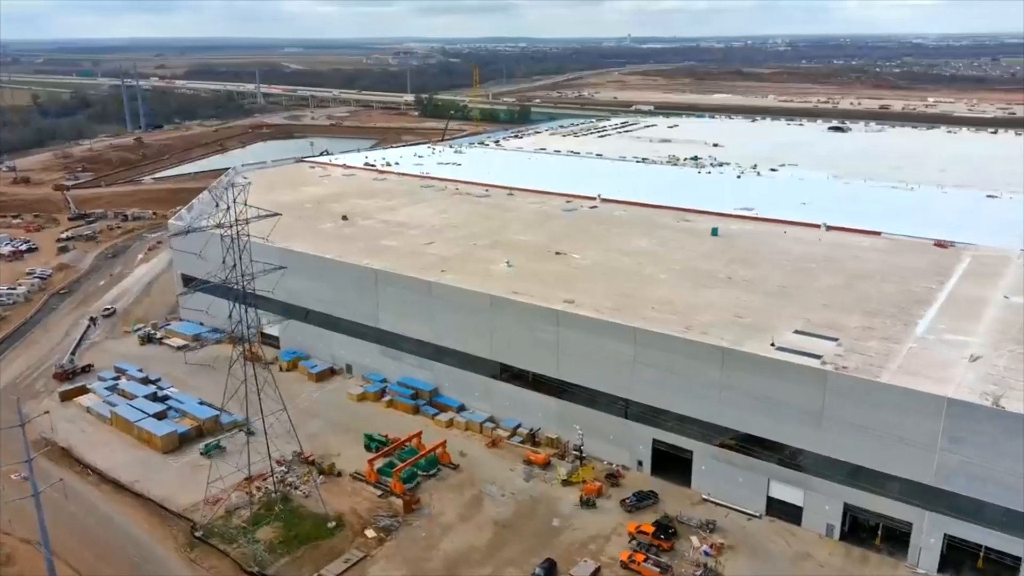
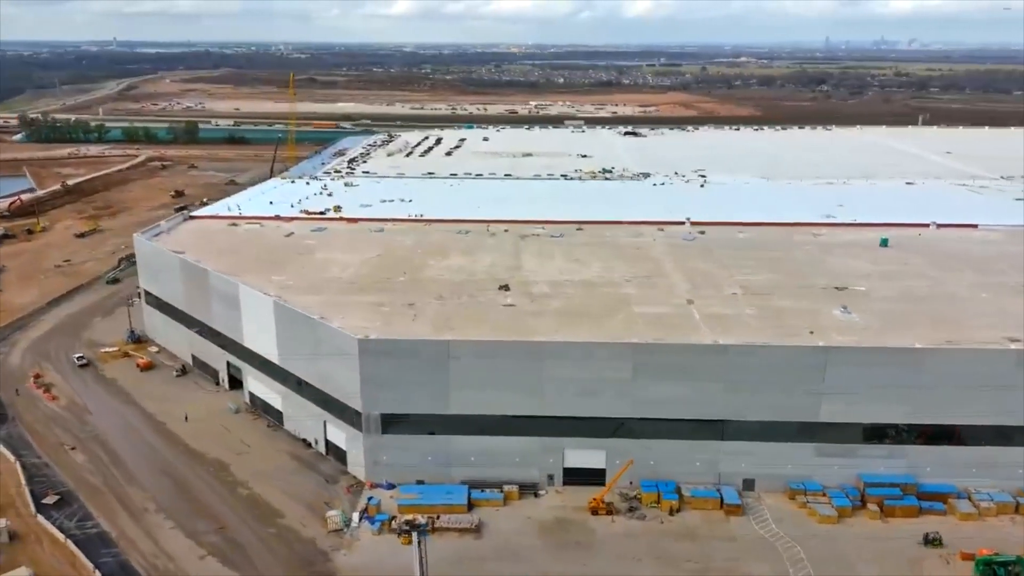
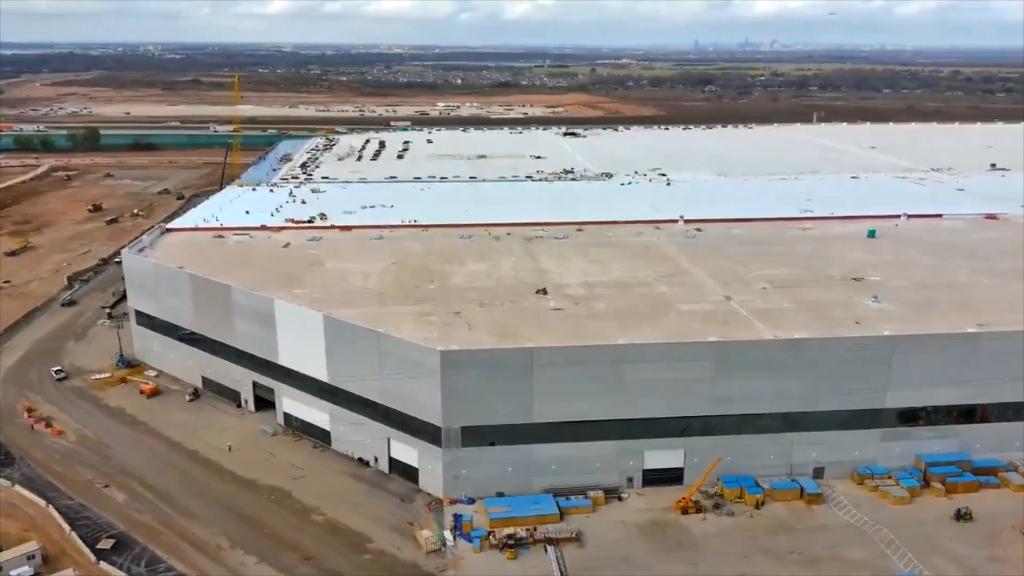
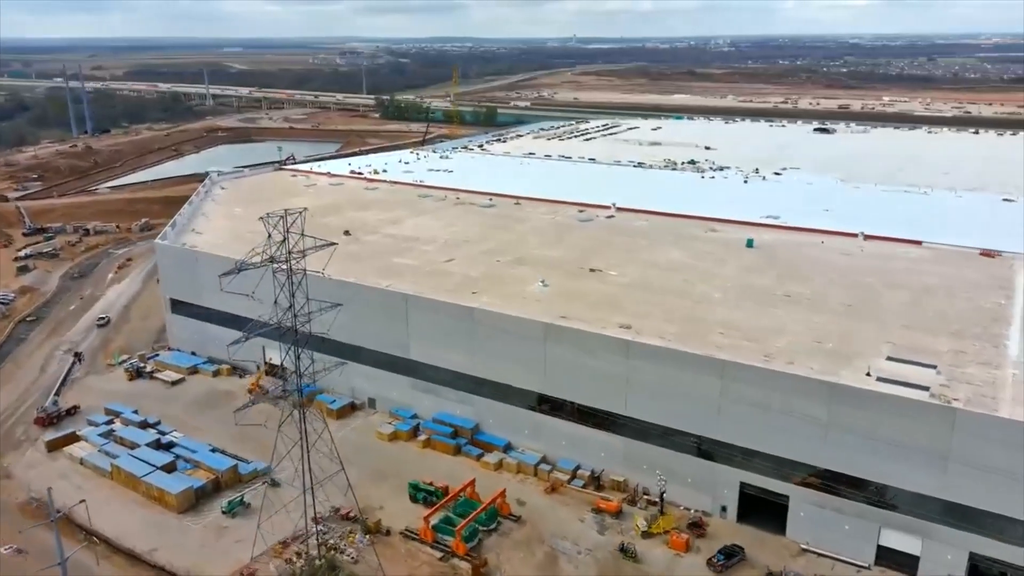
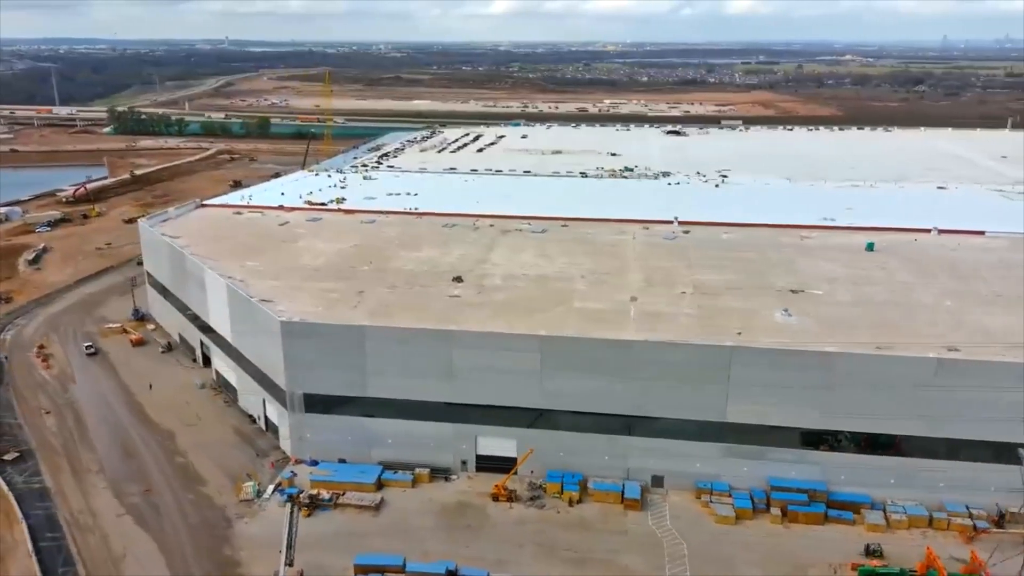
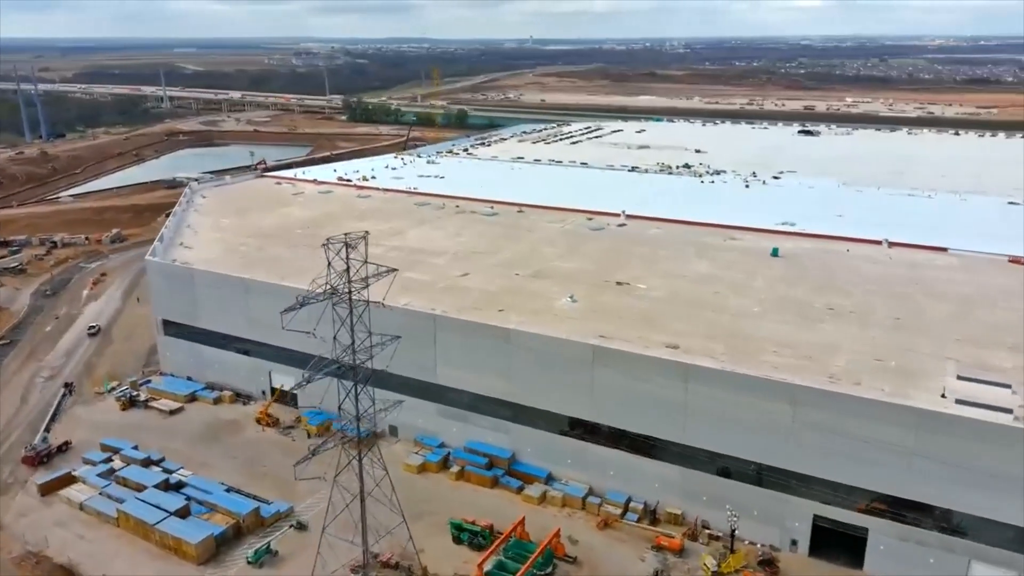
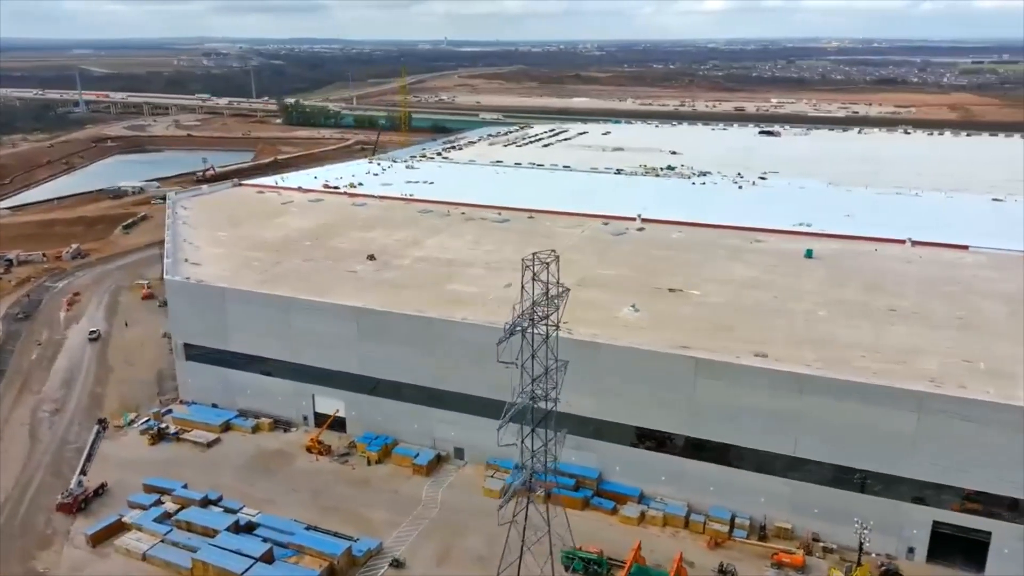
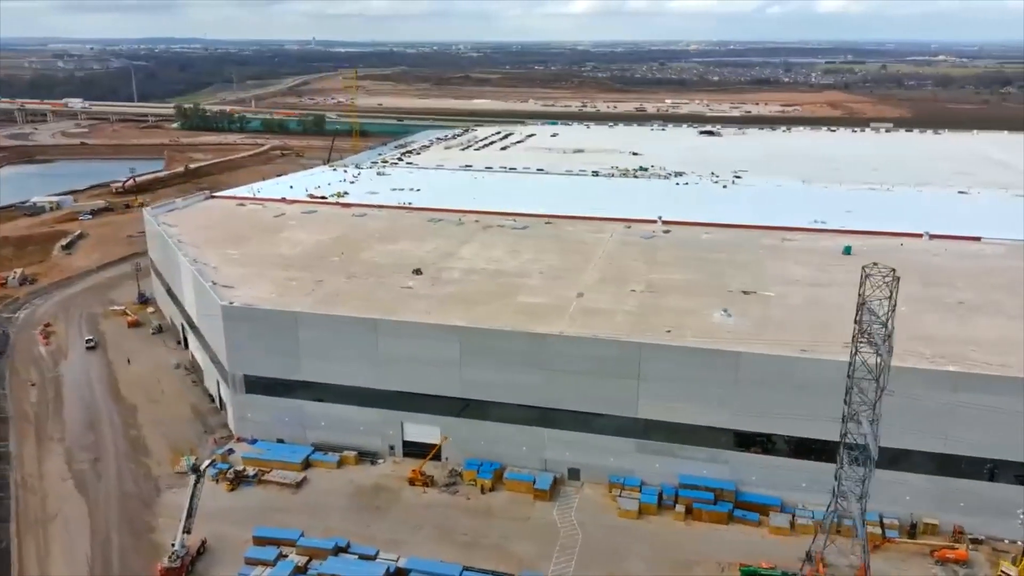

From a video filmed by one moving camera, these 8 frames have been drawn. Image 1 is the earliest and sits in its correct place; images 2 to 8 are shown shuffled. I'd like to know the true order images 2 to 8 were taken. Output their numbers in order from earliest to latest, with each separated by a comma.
4, 6, 7, 8, 5, 2, 3
